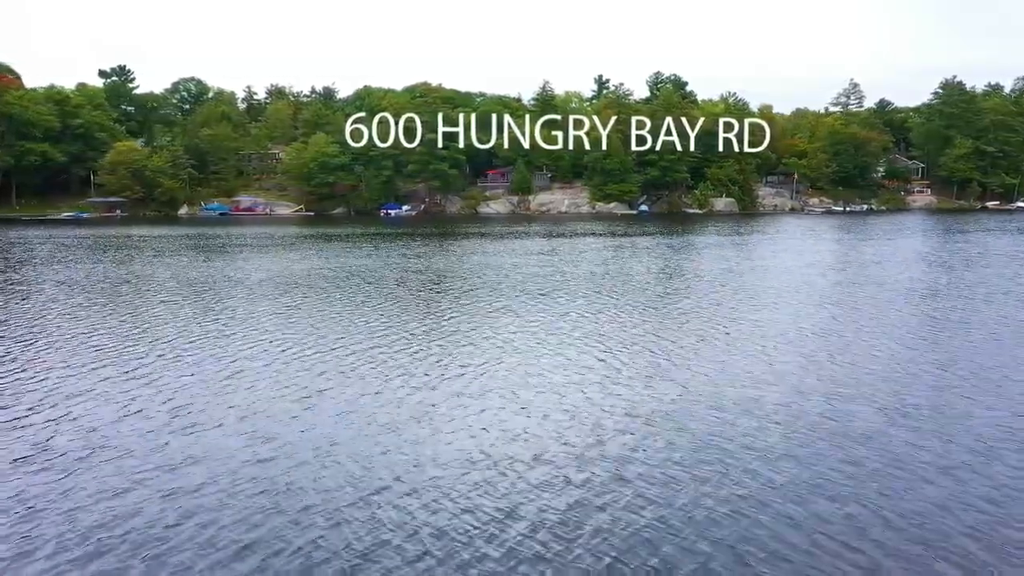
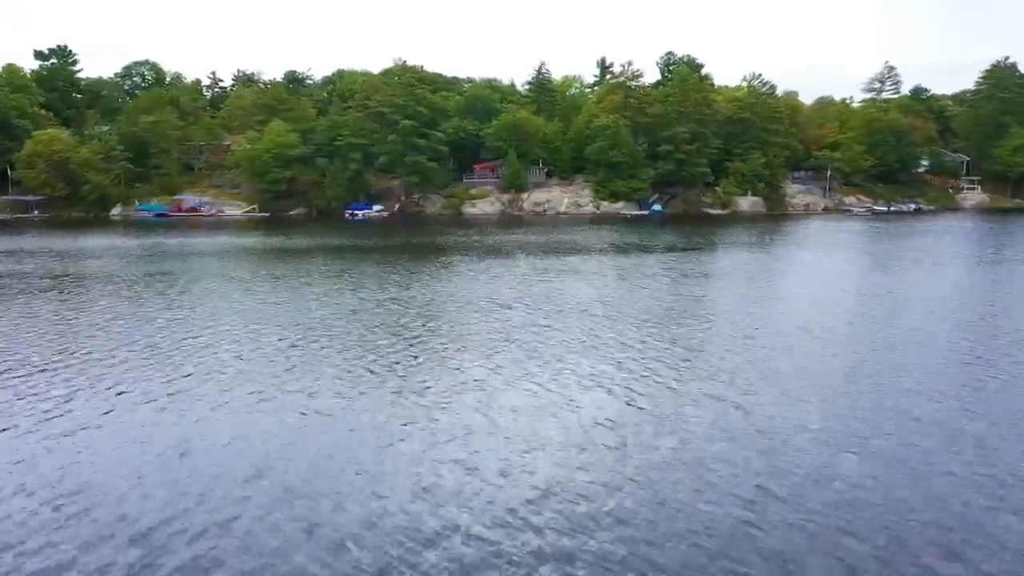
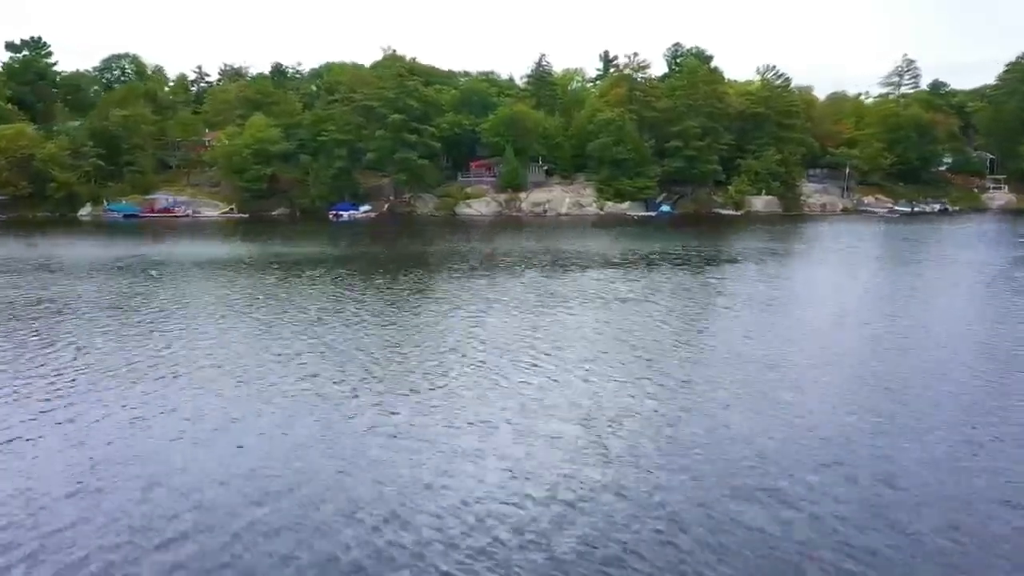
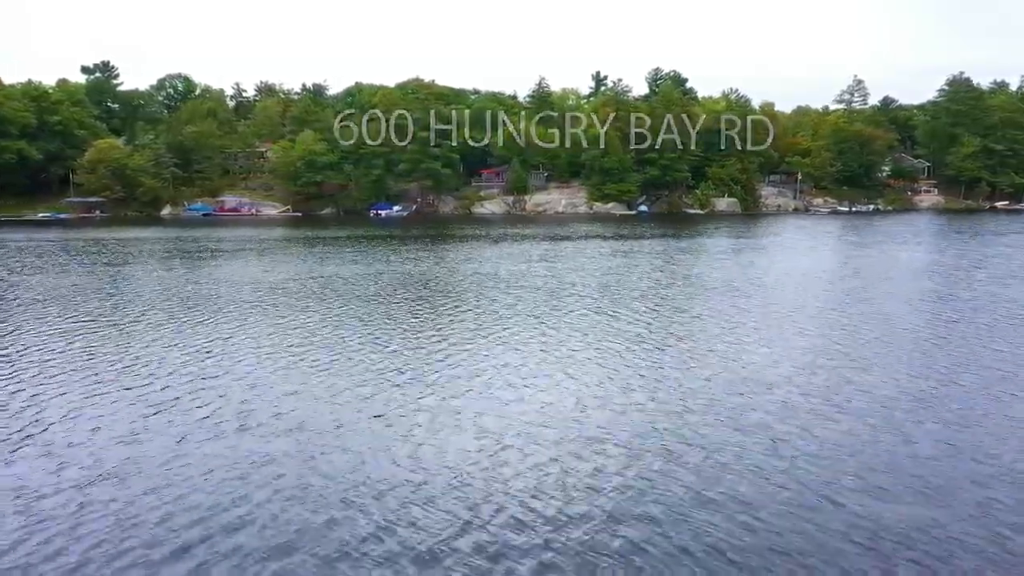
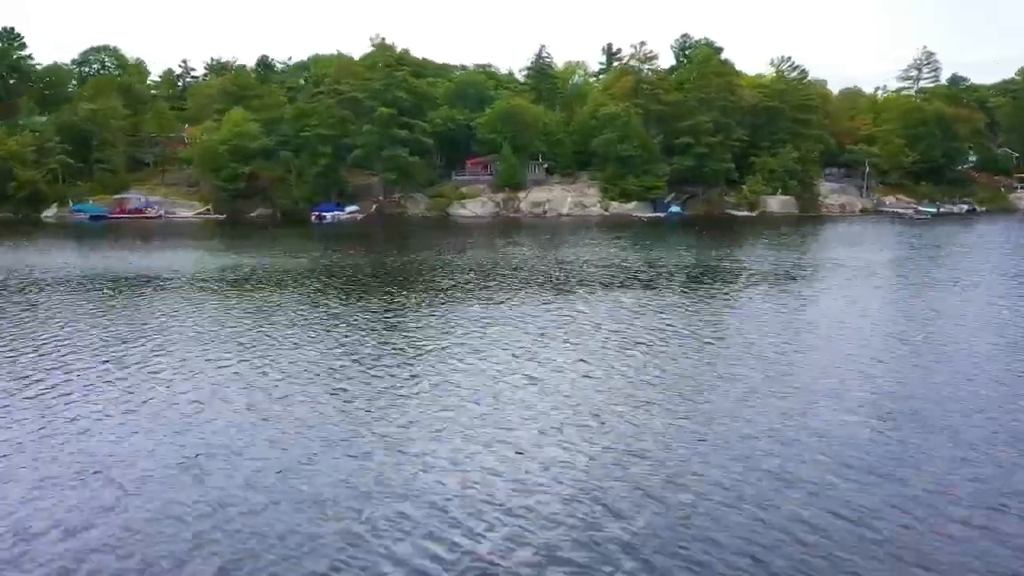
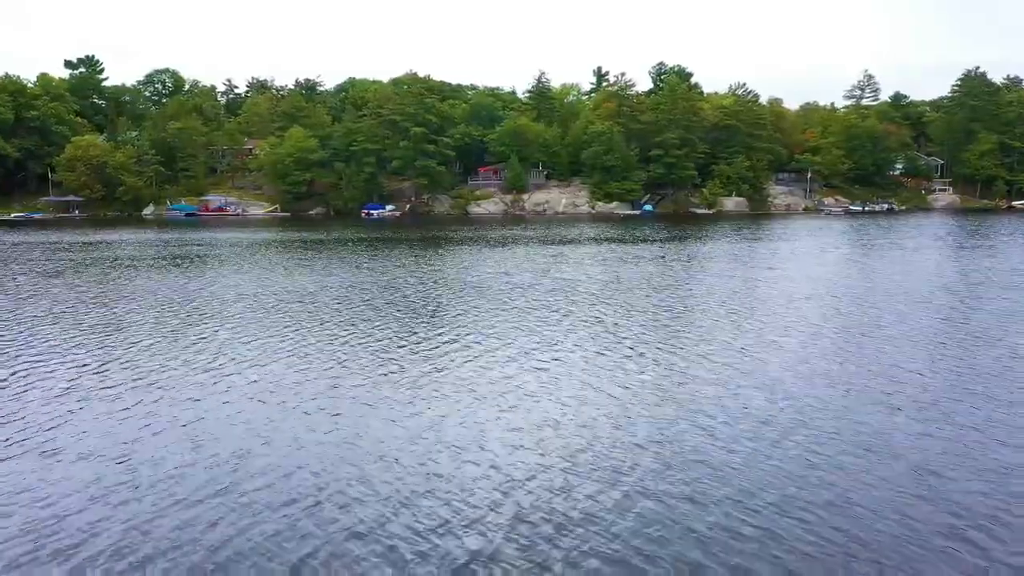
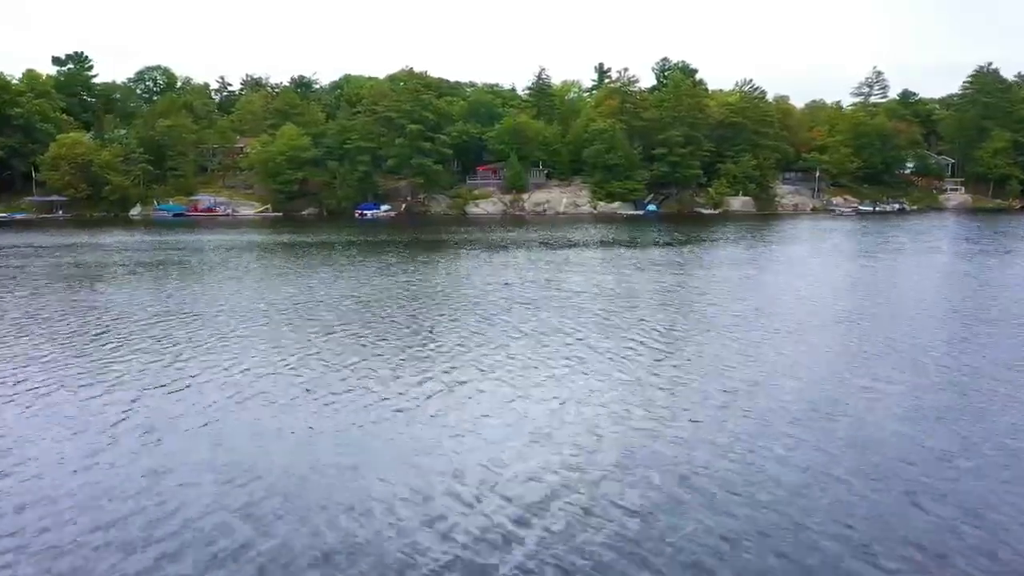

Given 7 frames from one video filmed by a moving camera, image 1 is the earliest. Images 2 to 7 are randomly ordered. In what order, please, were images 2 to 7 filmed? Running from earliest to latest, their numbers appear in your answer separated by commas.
4, 6, 7, 2, 3, 5
